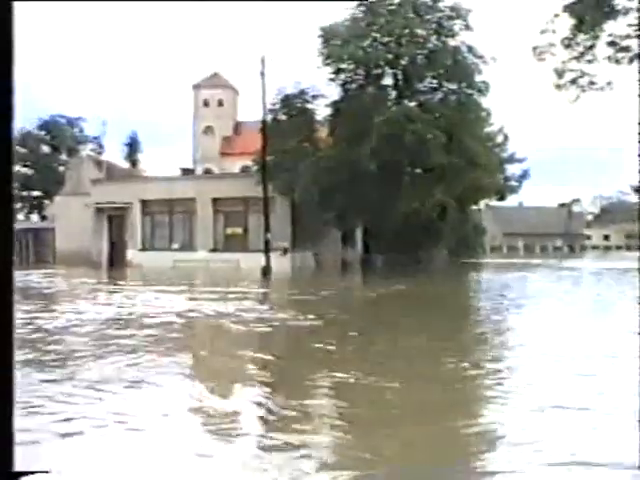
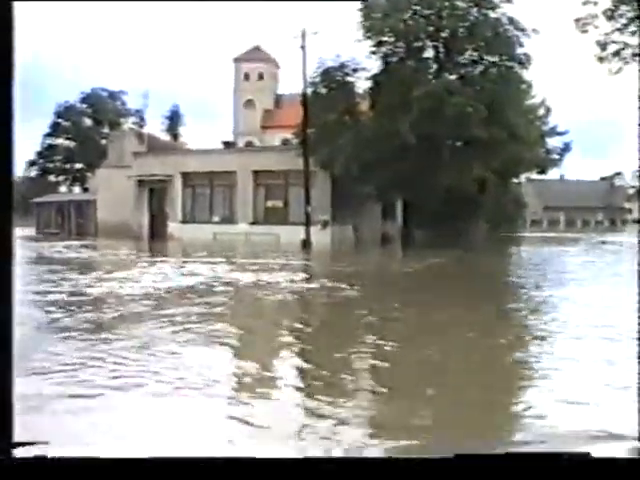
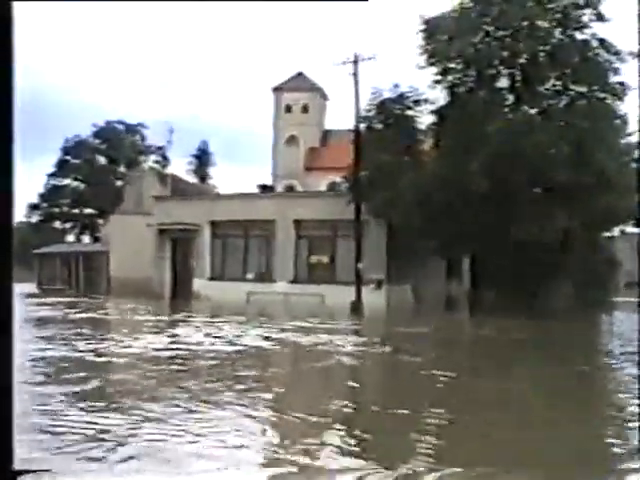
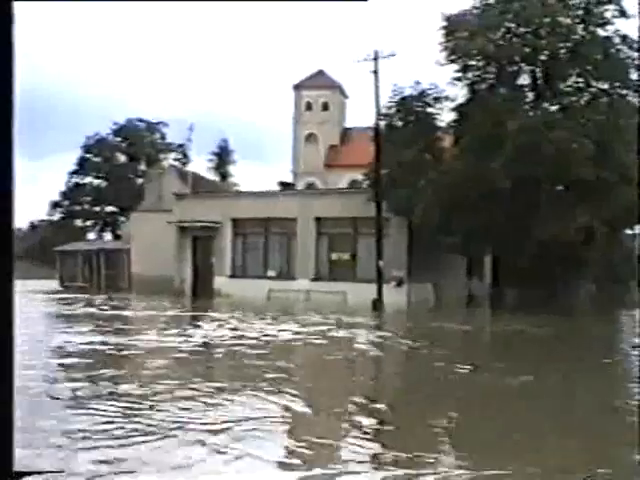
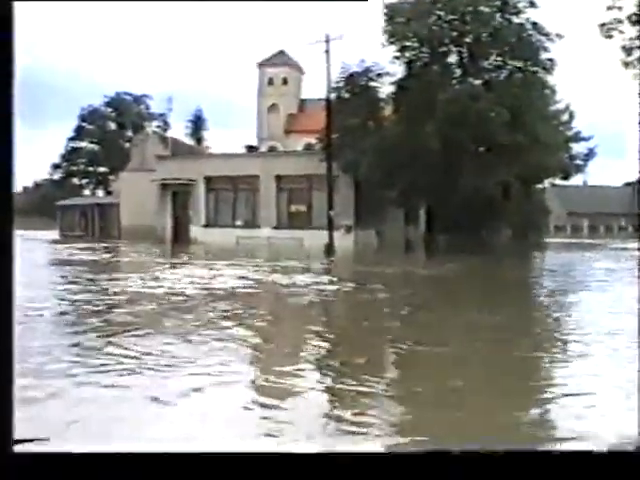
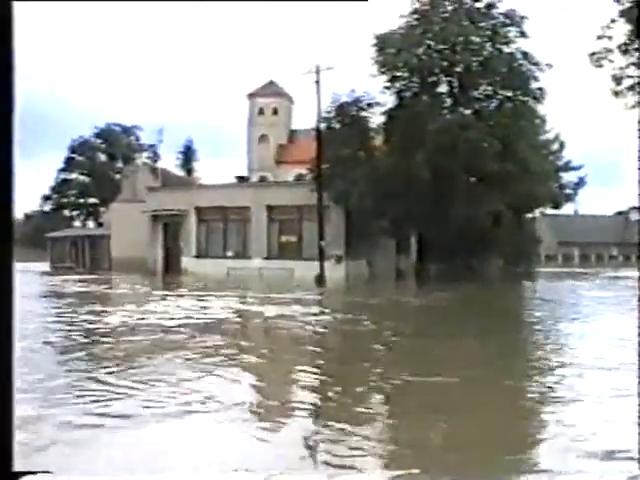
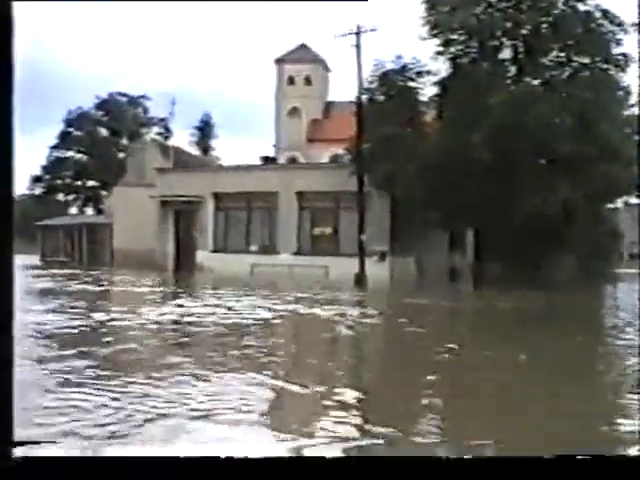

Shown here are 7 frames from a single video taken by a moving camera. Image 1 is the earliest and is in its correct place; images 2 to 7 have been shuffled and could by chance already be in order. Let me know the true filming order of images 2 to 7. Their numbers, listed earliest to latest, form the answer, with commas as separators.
2, 6, 5, 3, 7, 4
